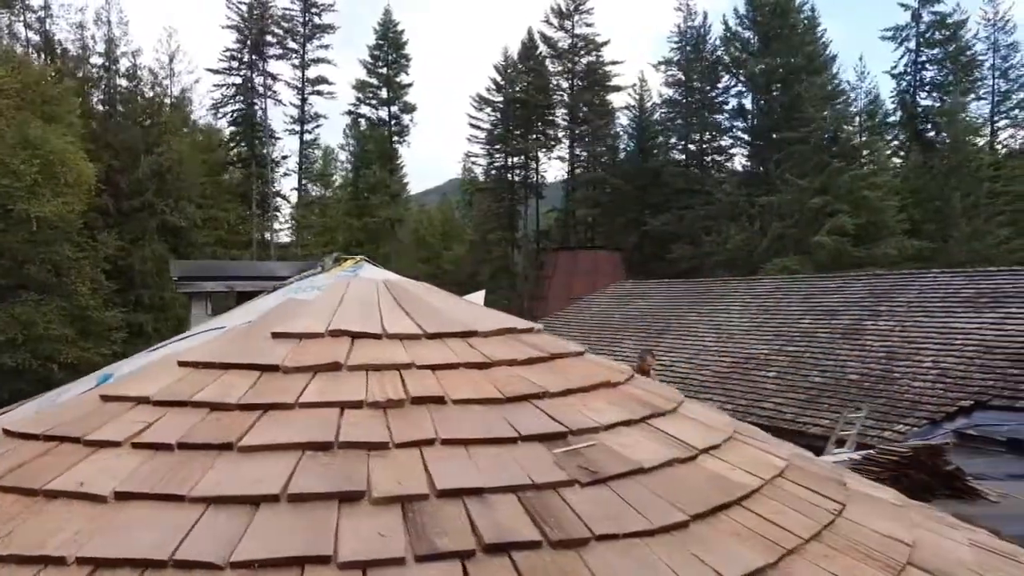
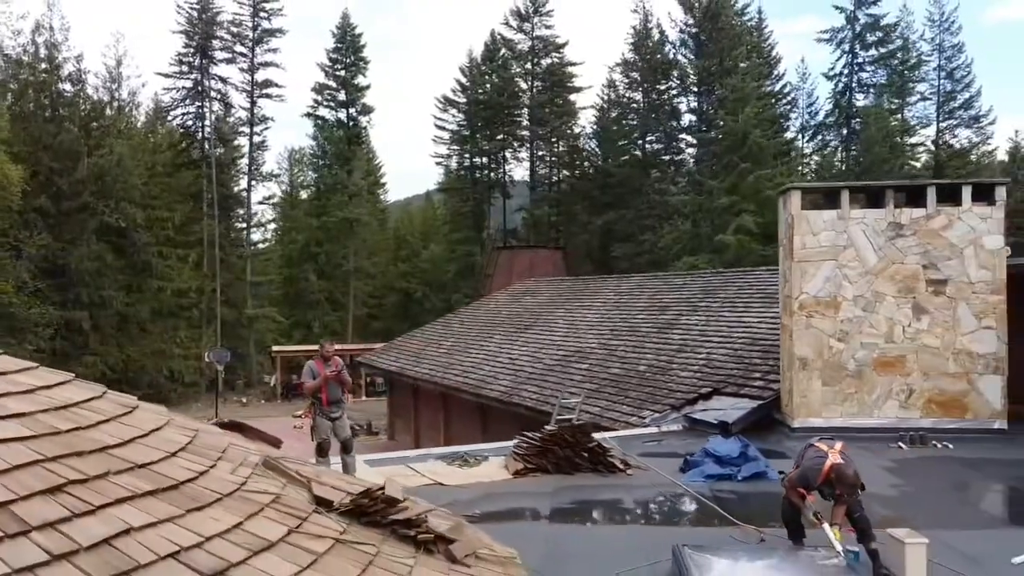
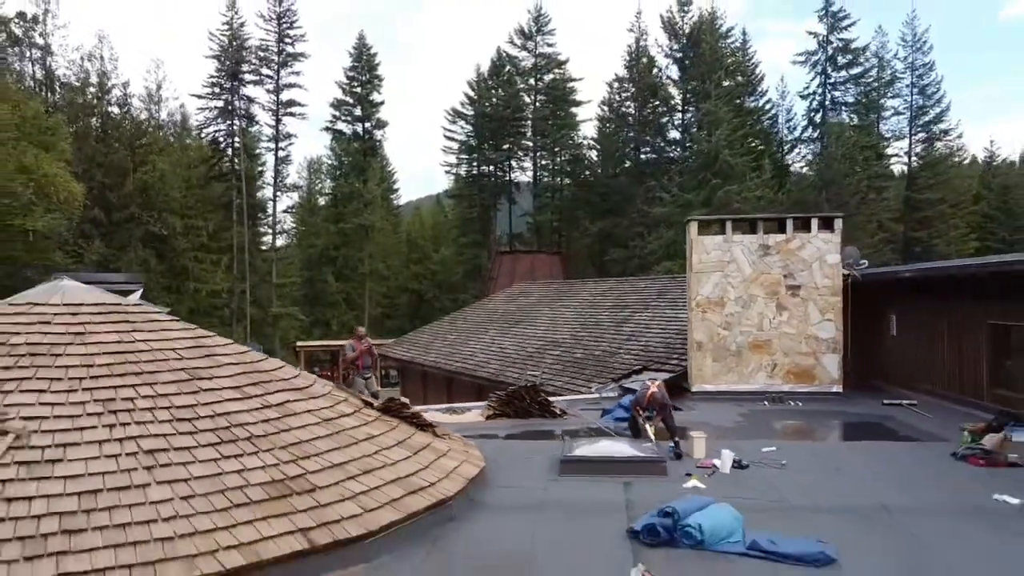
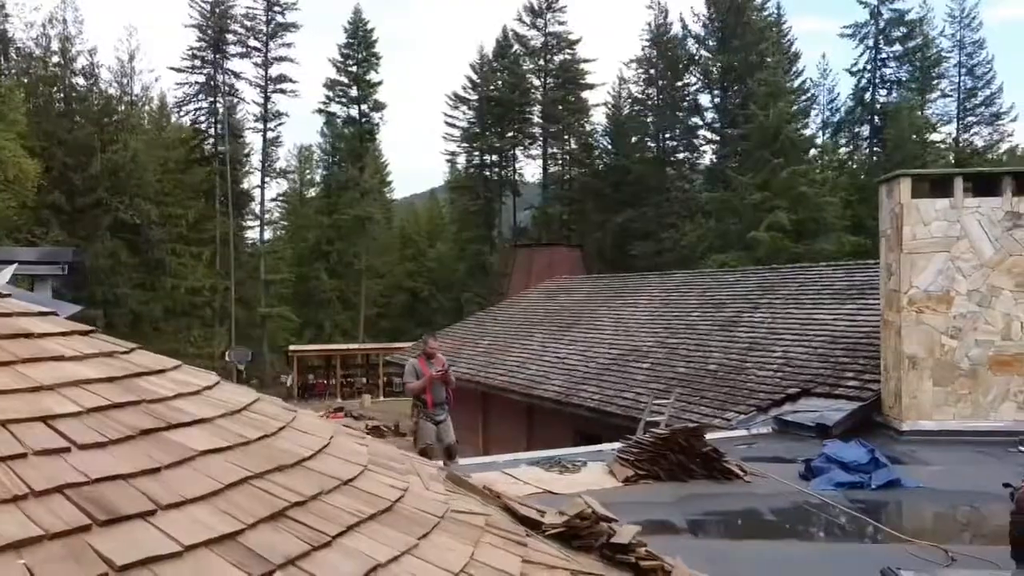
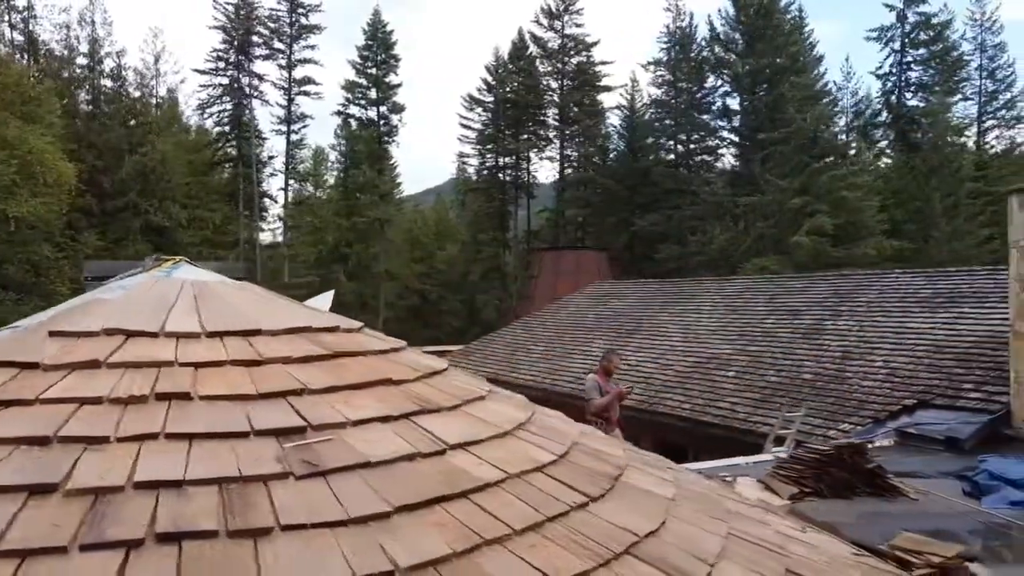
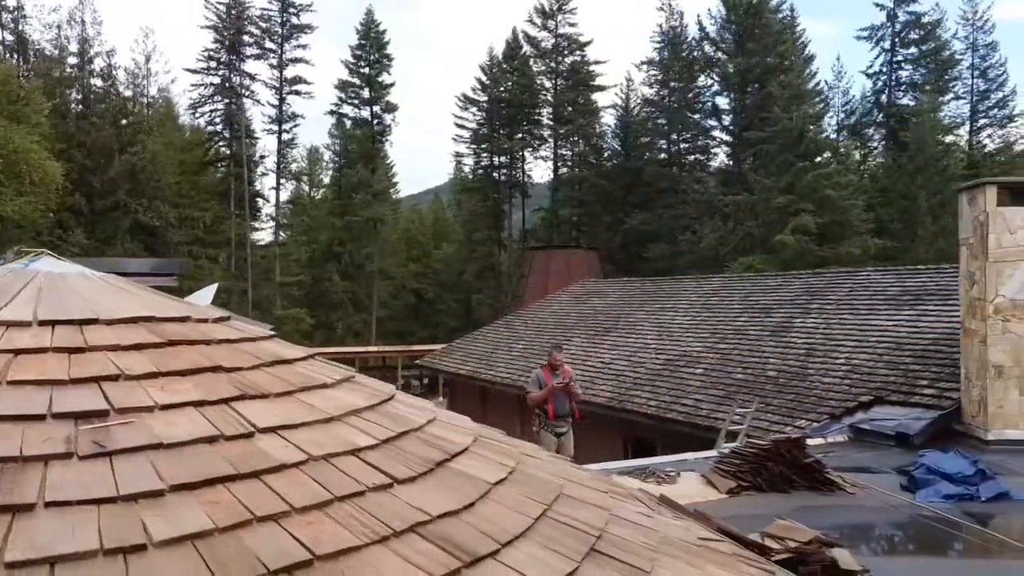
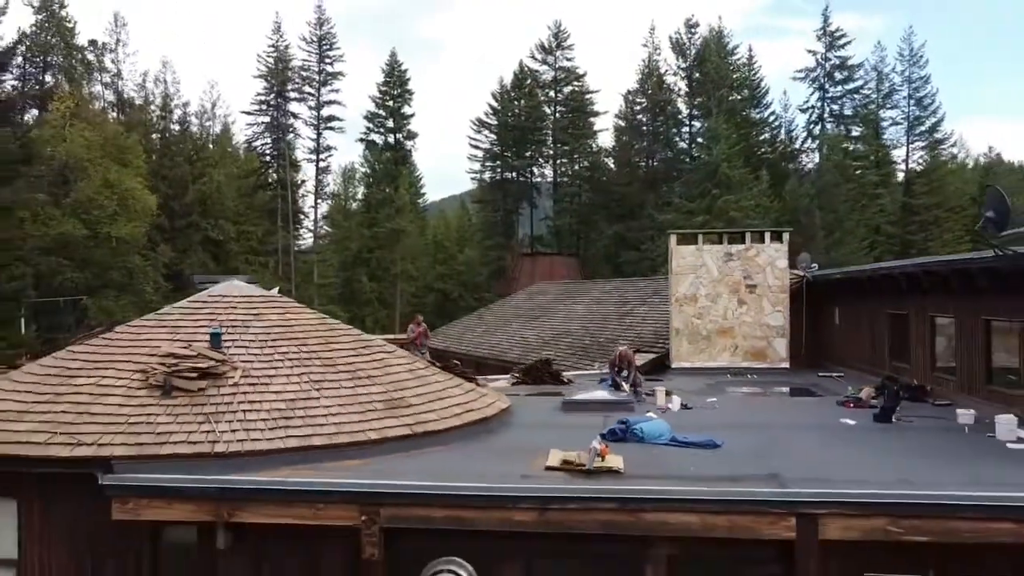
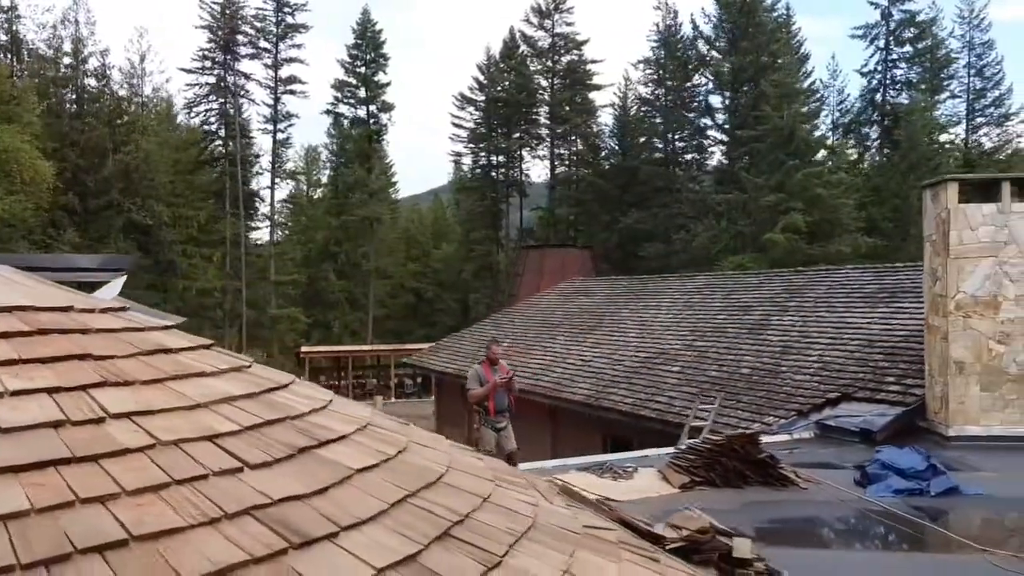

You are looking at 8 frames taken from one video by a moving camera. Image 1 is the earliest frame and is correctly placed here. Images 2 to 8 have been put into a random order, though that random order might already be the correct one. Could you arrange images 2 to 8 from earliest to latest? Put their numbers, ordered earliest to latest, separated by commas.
5, 6, 8, 4, 2, 3, 7
